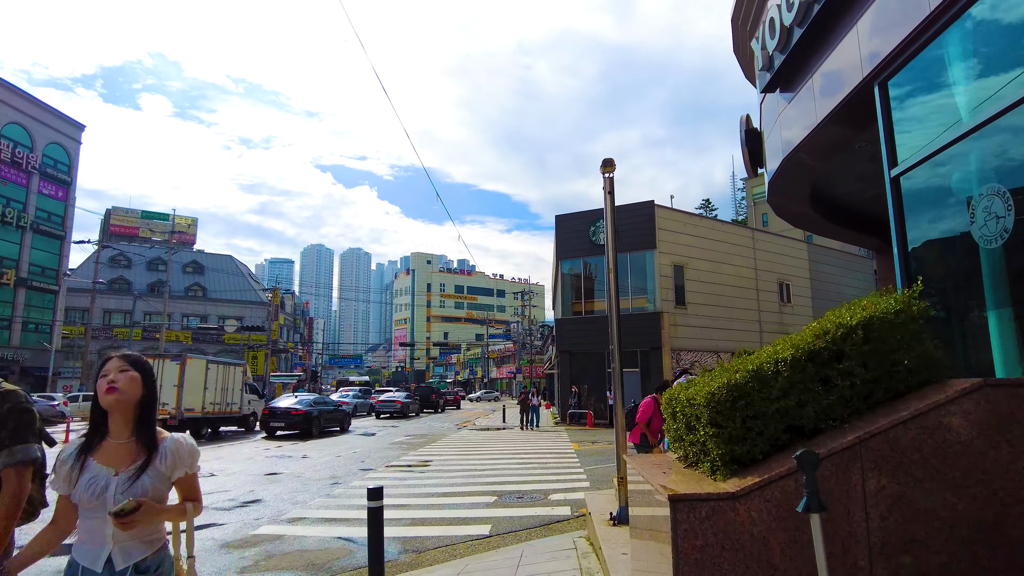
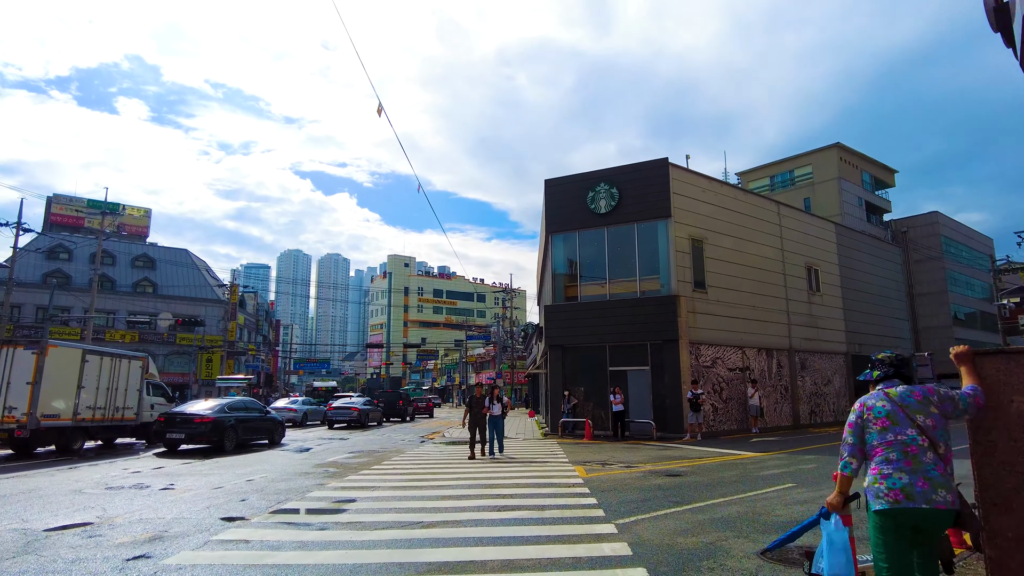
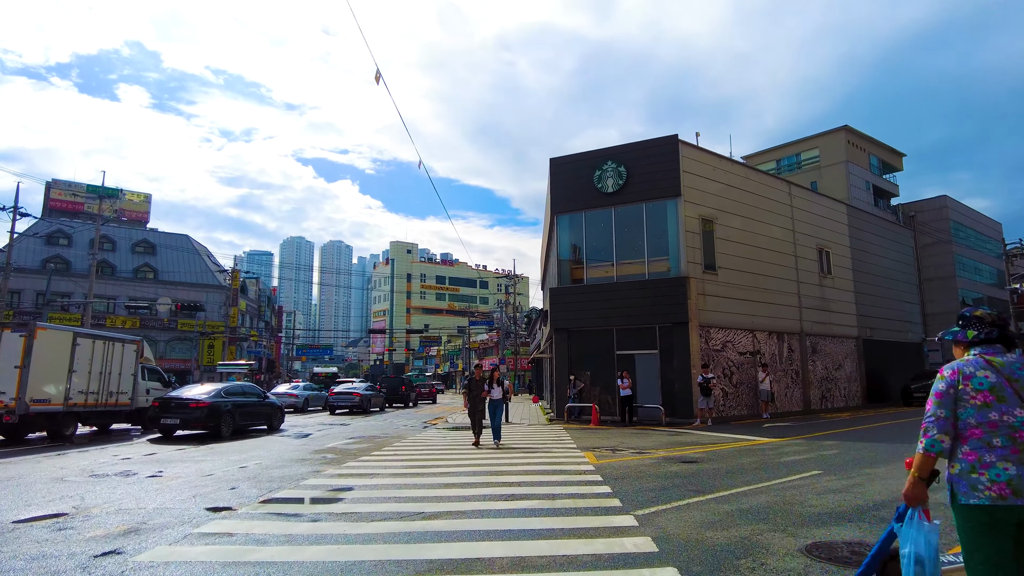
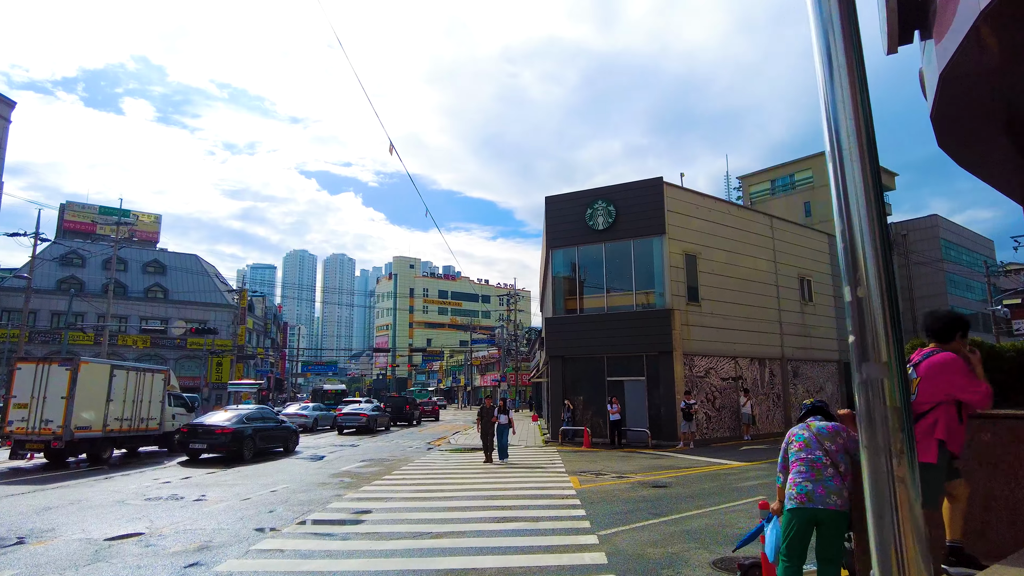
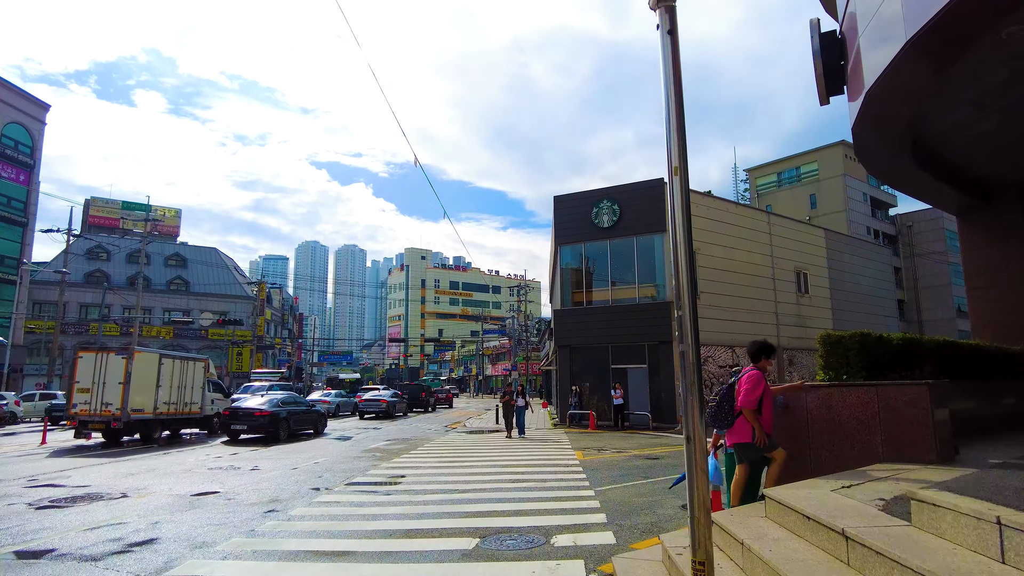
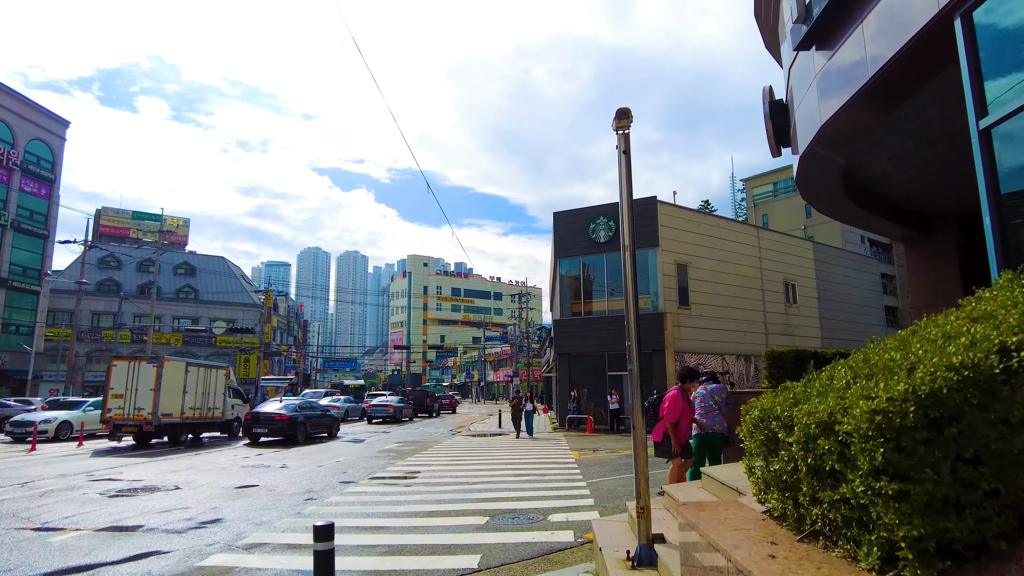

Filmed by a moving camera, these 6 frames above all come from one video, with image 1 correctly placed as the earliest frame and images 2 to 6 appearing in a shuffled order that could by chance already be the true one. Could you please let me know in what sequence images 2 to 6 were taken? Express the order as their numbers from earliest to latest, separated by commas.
6, 5, 4, 2, 3
